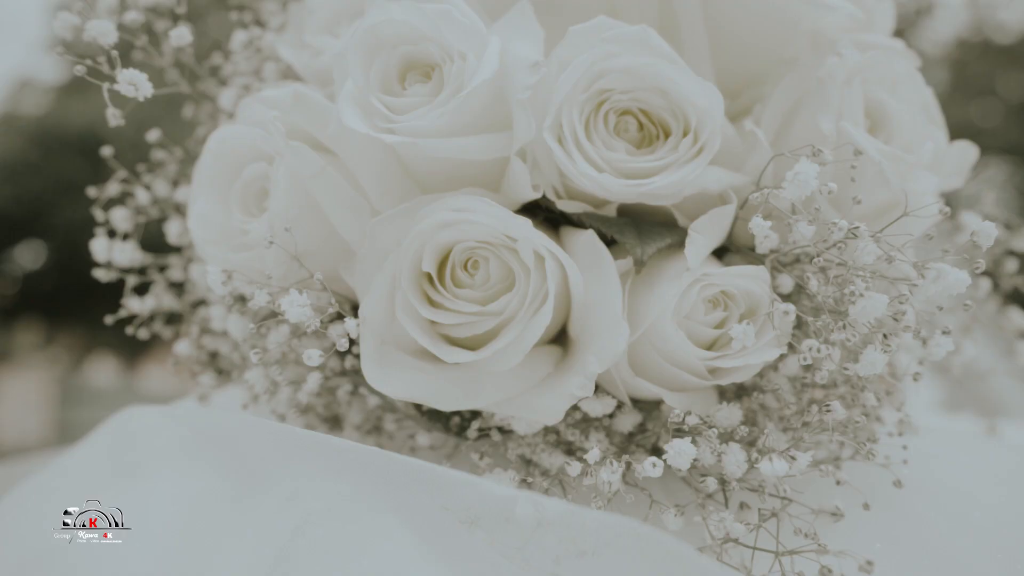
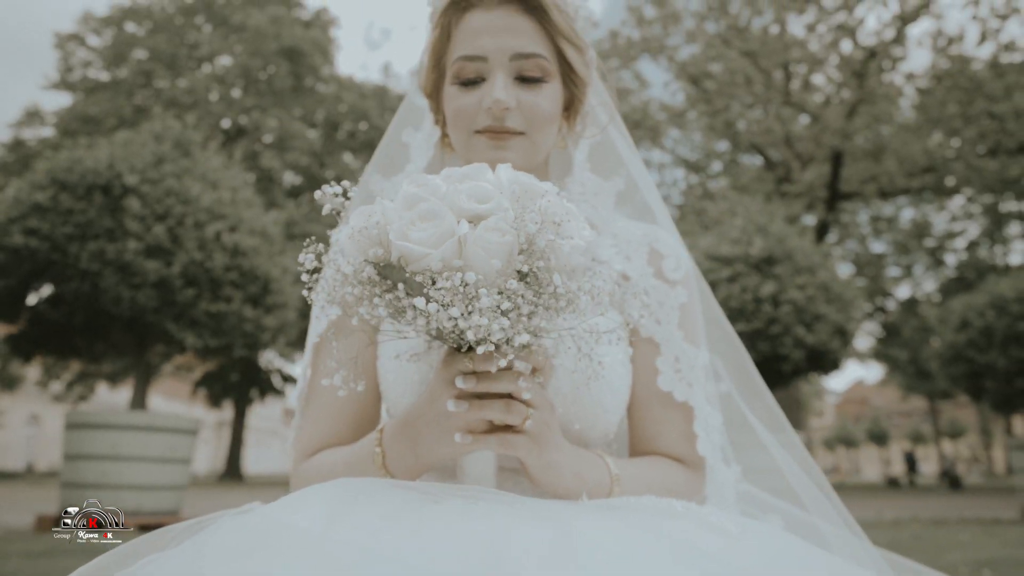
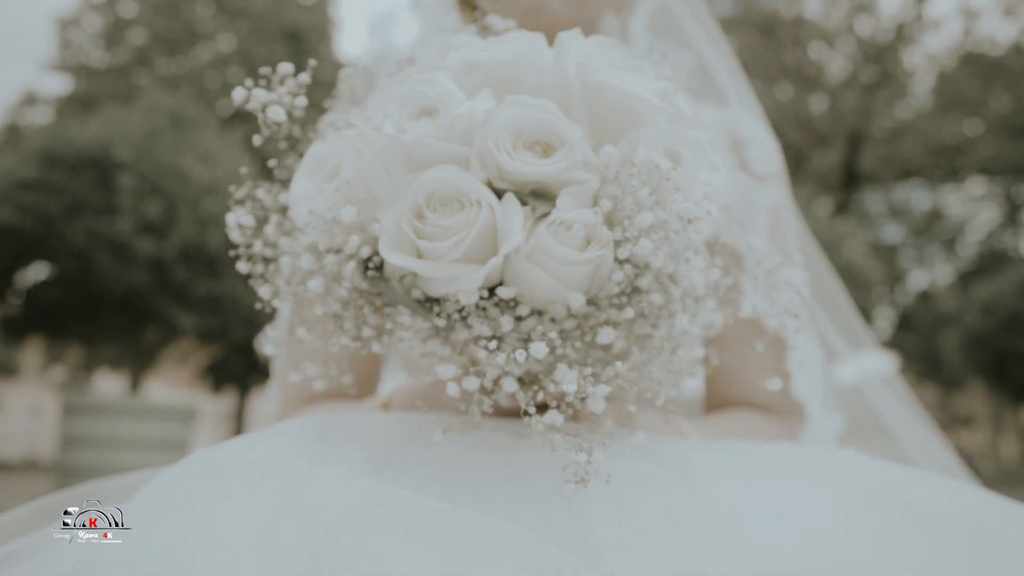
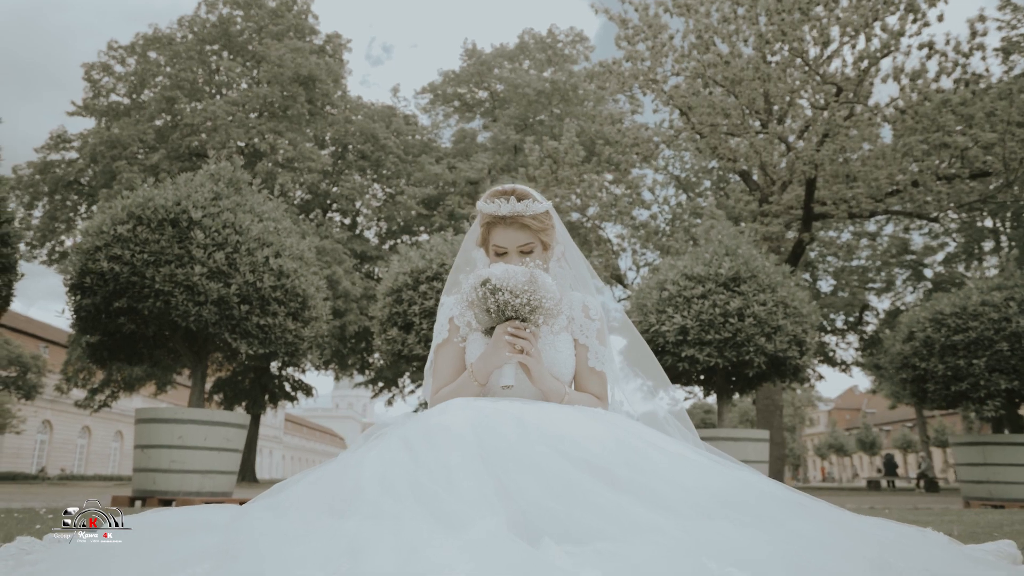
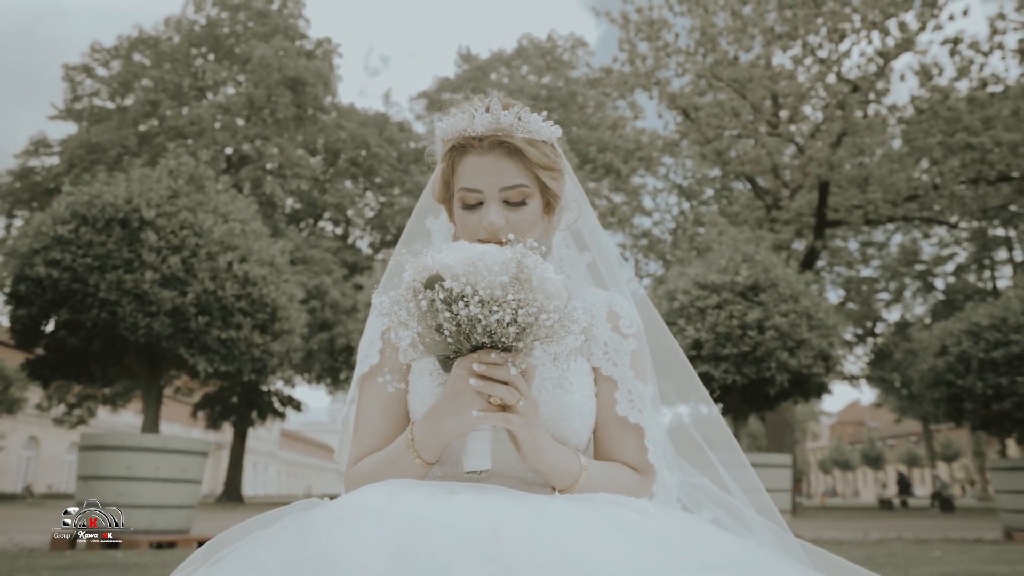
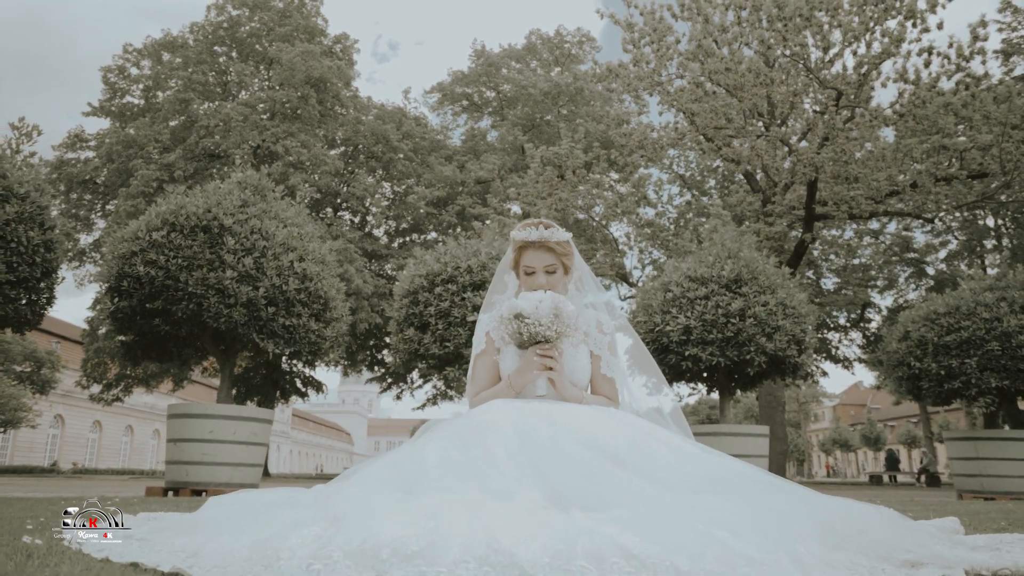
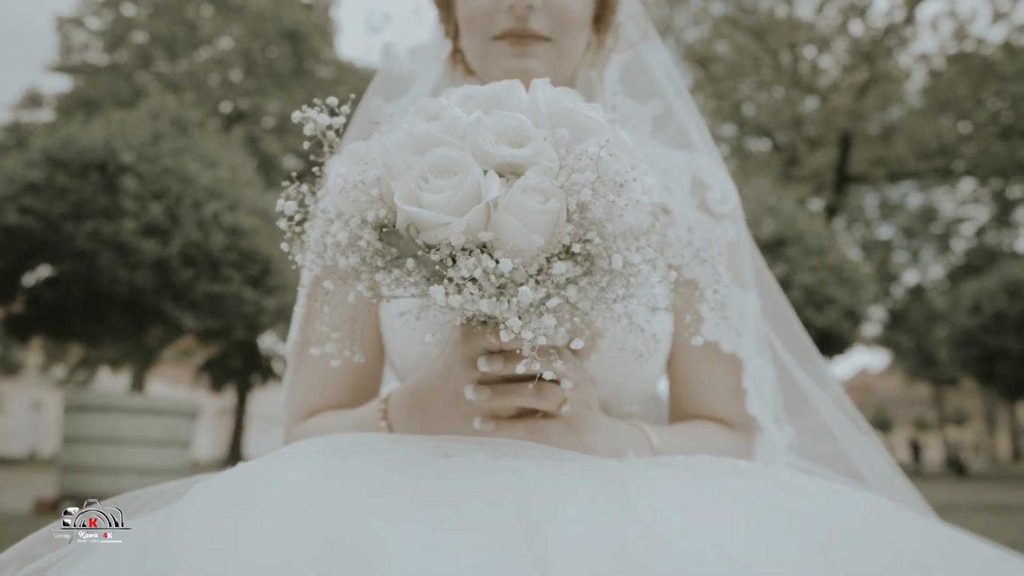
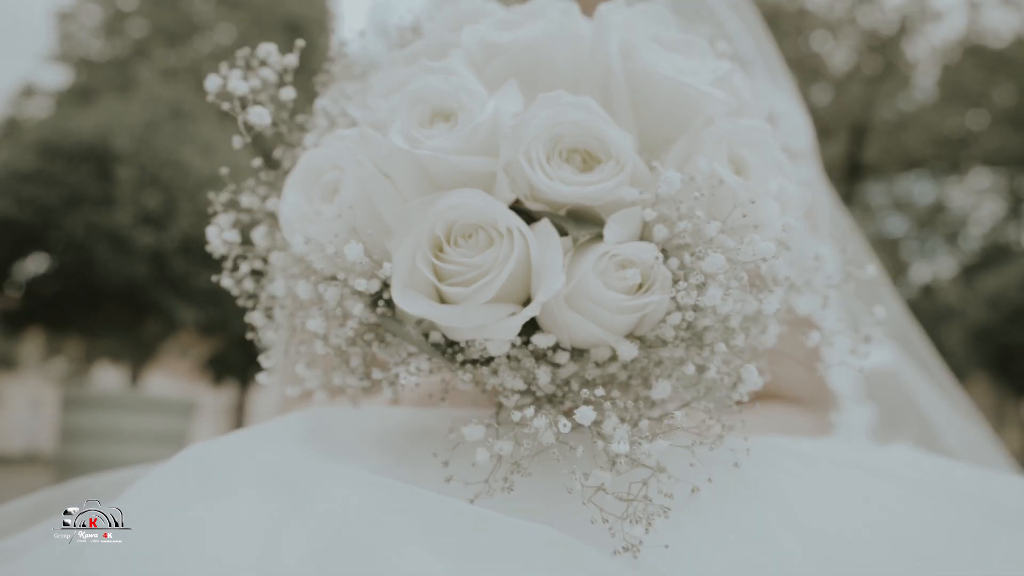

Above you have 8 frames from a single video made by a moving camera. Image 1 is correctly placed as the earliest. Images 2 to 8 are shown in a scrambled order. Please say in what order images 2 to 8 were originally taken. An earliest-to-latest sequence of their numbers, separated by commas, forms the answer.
8, 3, 7, 2, 5, 4, 6
